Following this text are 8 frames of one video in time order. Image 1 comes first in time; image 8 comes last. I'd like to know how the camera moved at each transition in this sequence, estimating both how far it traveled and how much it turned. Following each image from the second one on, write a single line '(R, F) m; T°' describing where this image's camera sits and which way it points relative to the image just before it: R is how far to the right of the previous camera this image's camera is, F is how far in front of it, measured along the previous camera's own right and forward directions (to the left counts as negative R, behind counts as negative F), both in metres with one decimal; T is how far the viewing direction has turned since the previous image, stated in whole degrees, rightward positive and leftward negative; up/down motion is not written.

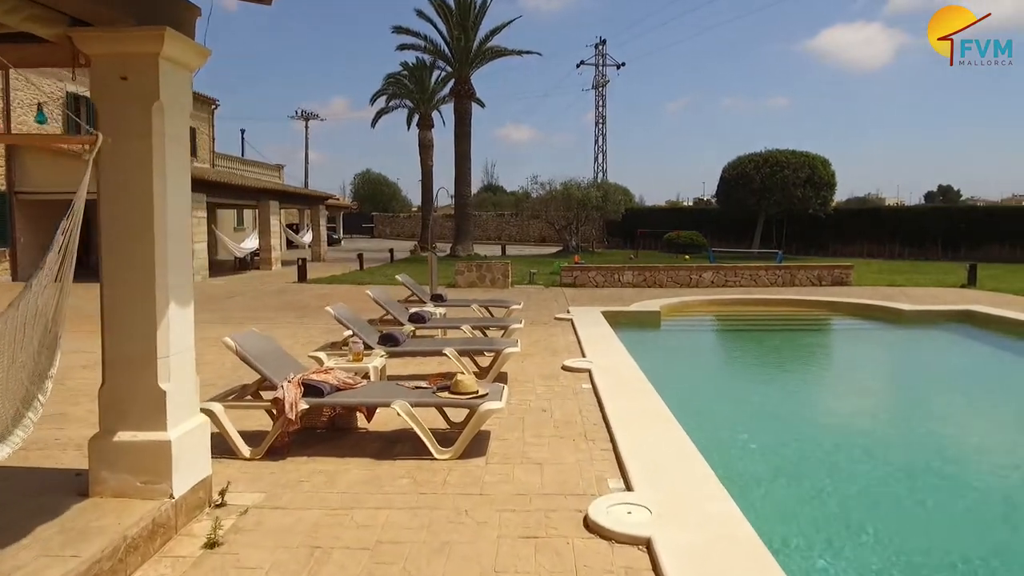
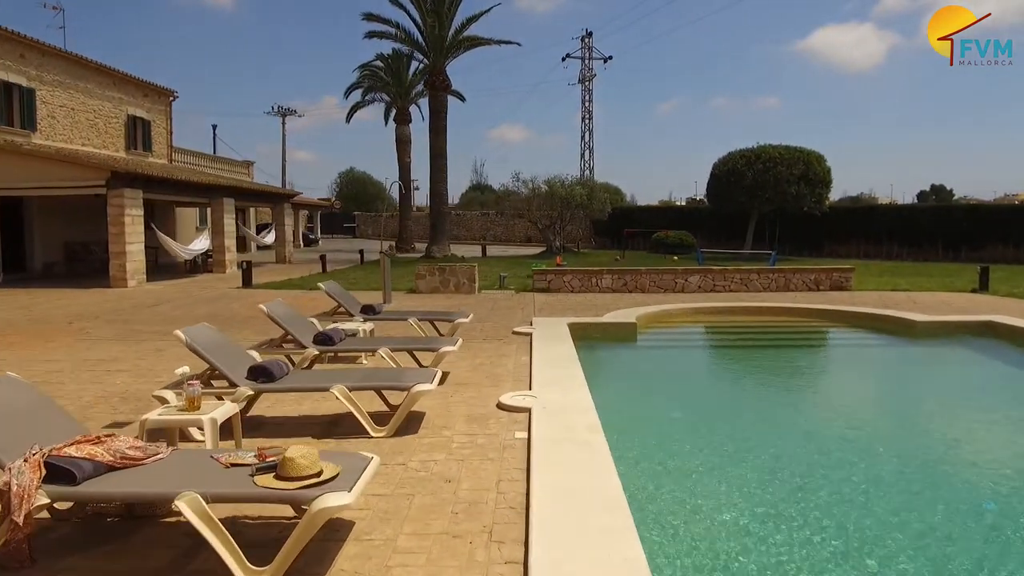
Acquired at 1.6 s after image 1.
(+0.6, +1.6) m; 0°
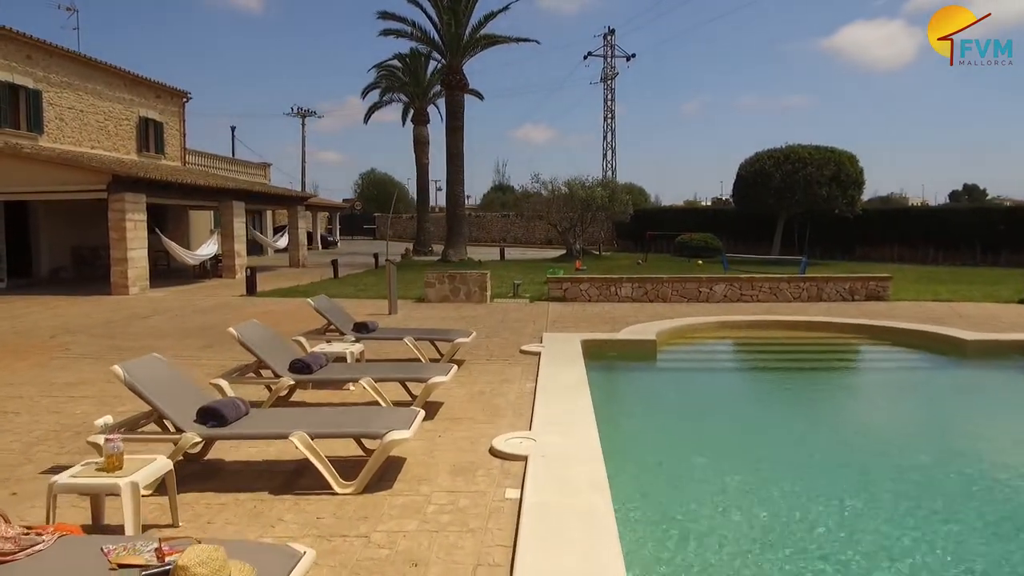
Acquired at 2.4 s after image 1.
(+0.2, +0.8) m; -2°
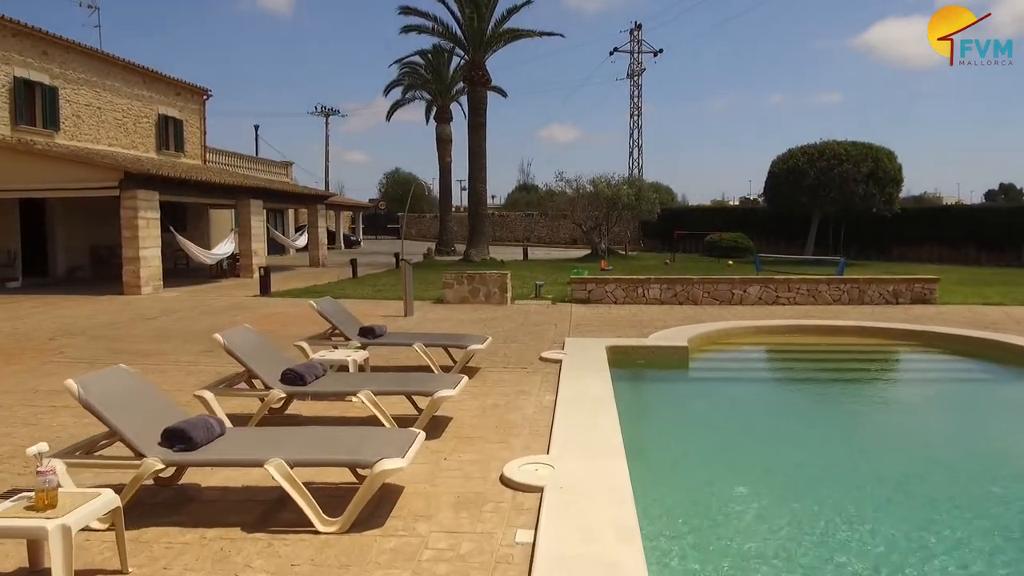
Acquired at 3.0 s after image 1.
(+0.1, +0.6) m; -2°
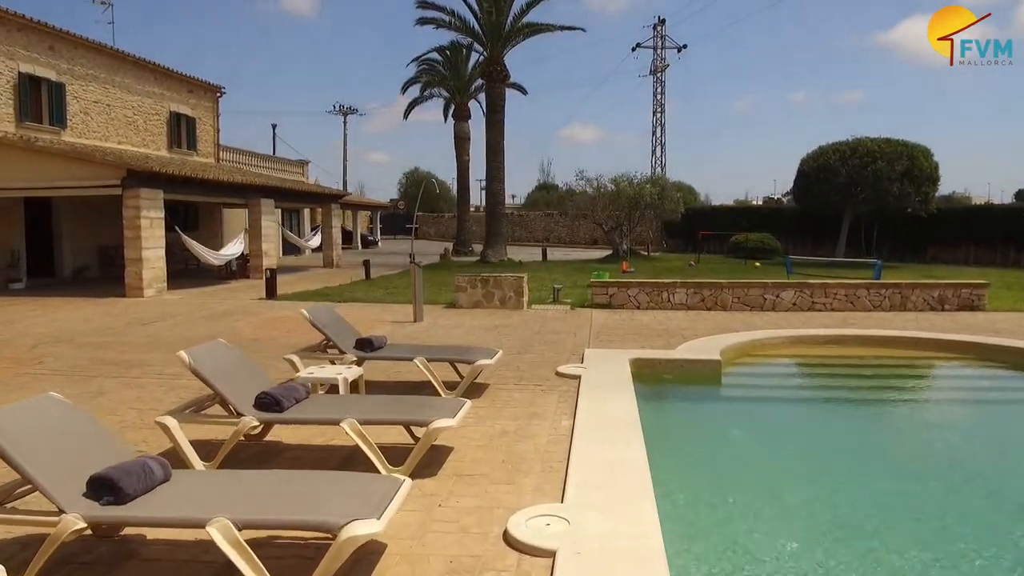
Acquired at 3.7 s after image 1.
(+0.1, +0.8) m; -2°
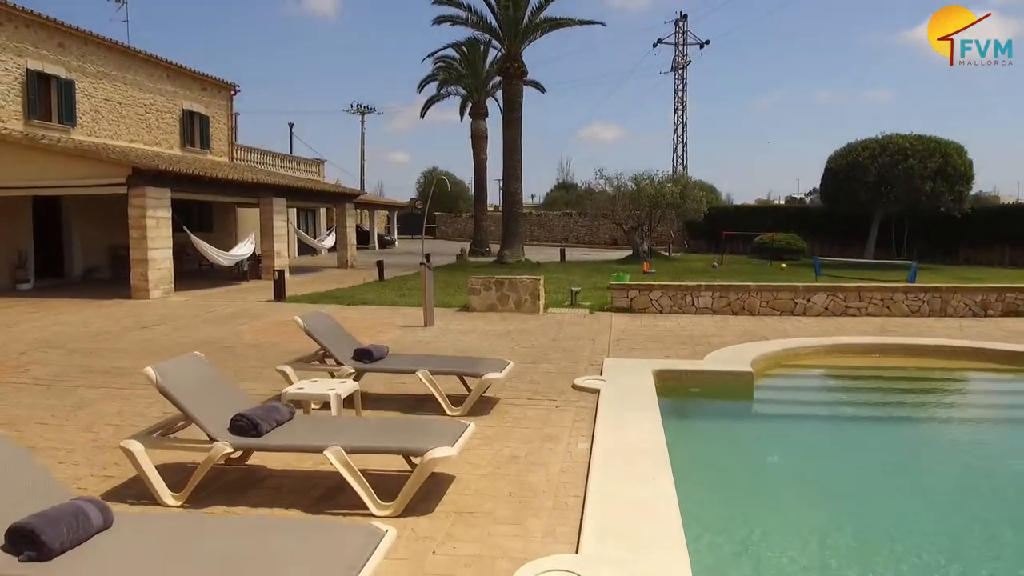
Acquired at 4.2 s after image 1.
(+0.1, +0.6) m; -1°
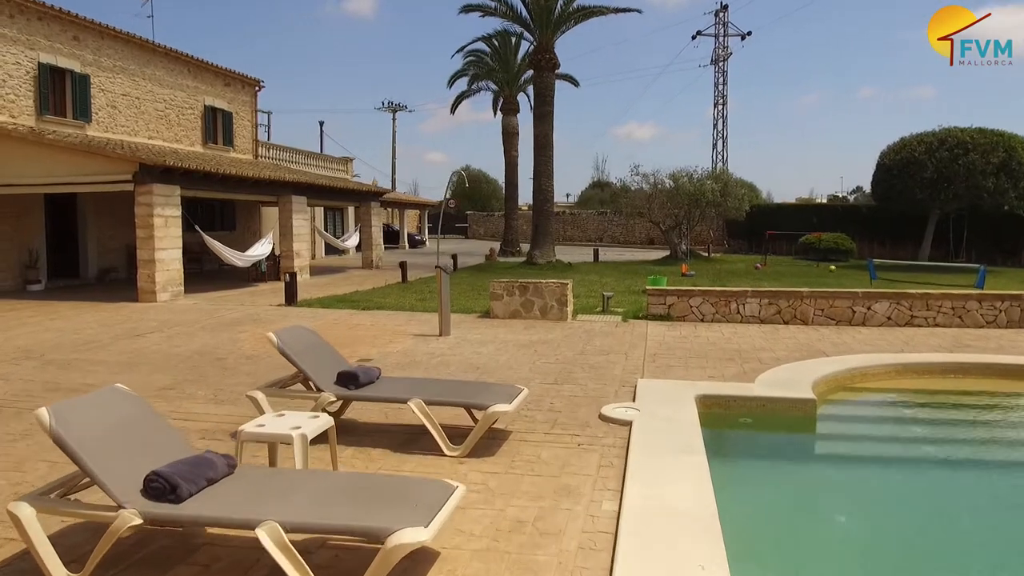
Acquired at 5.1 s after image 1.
(+0.1, +1.0) m; -3°
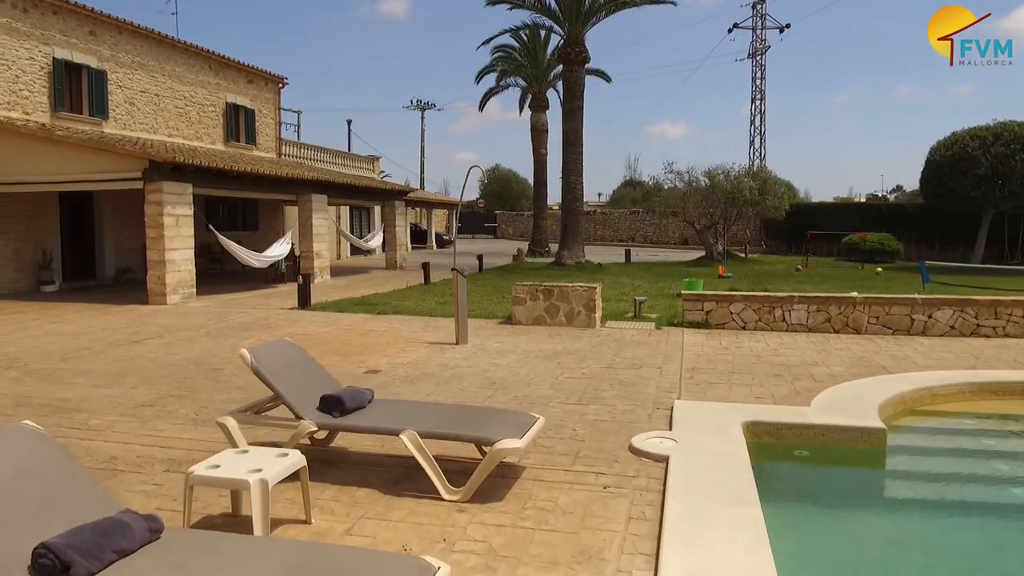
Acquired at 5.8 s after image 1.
(+0.1, +0.8) m; -2°
